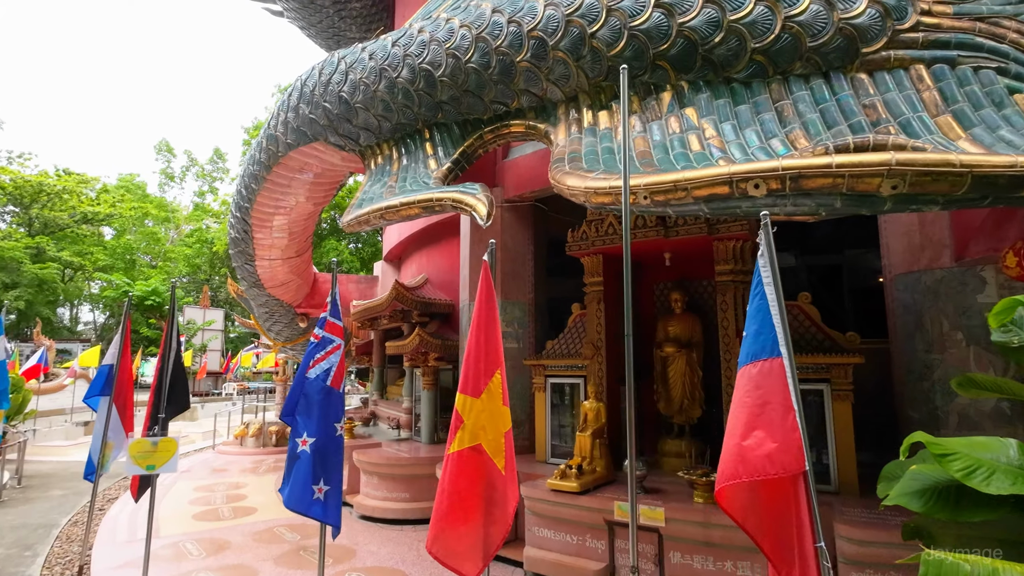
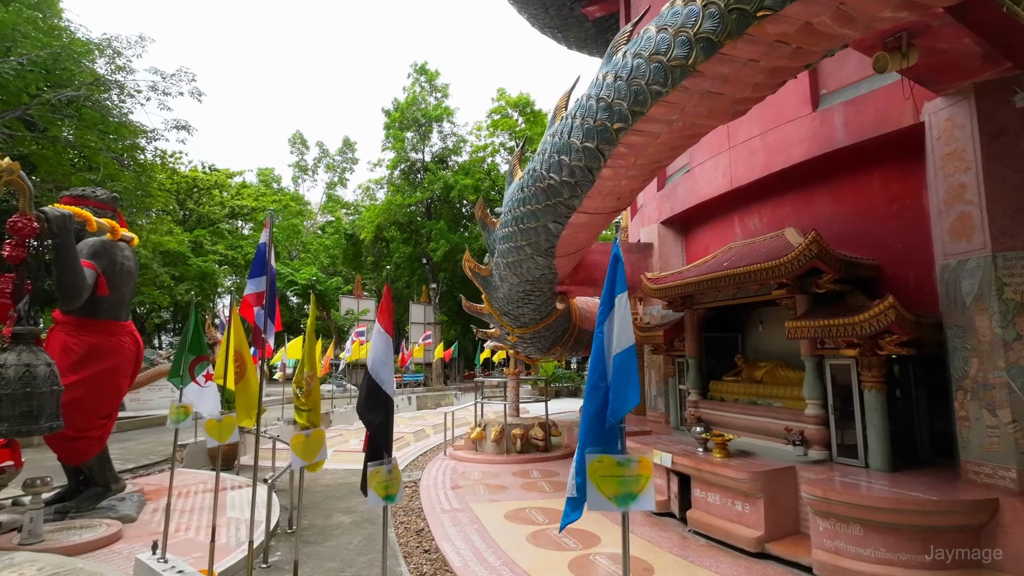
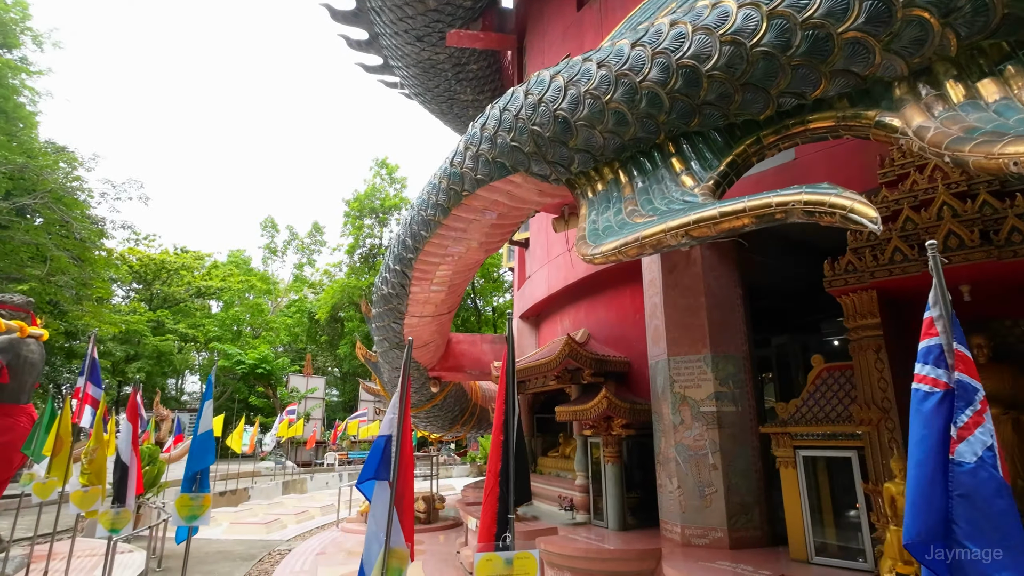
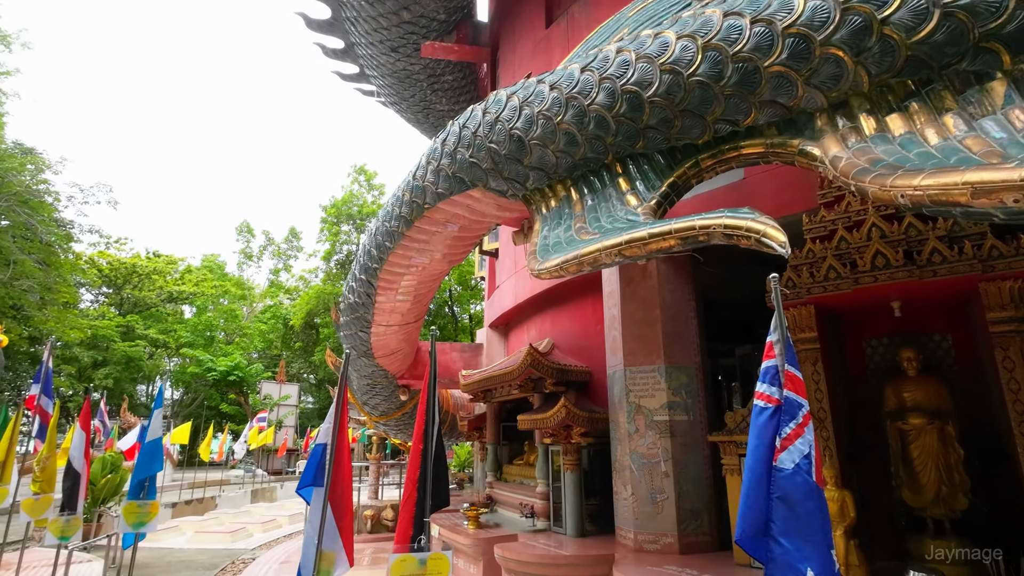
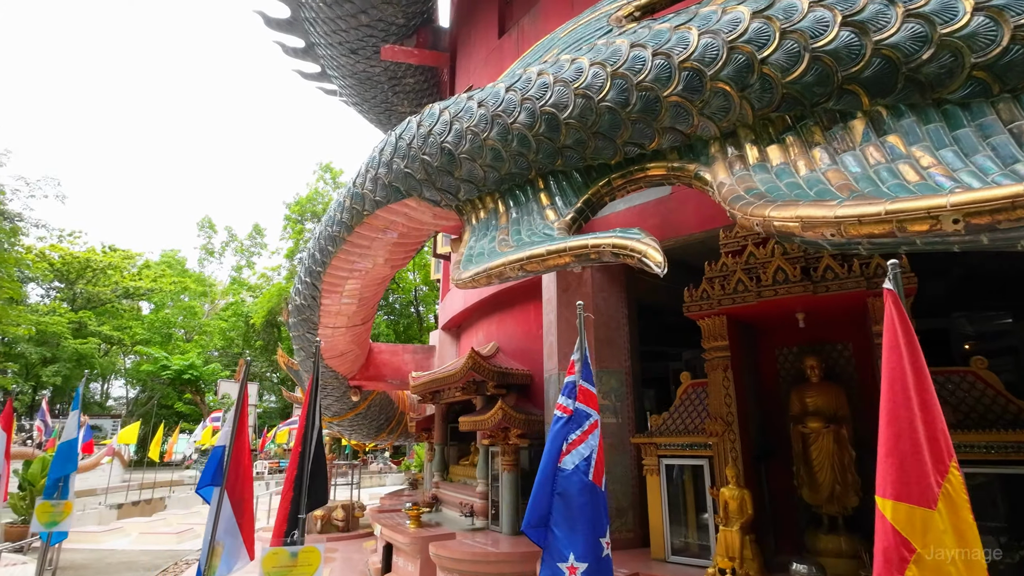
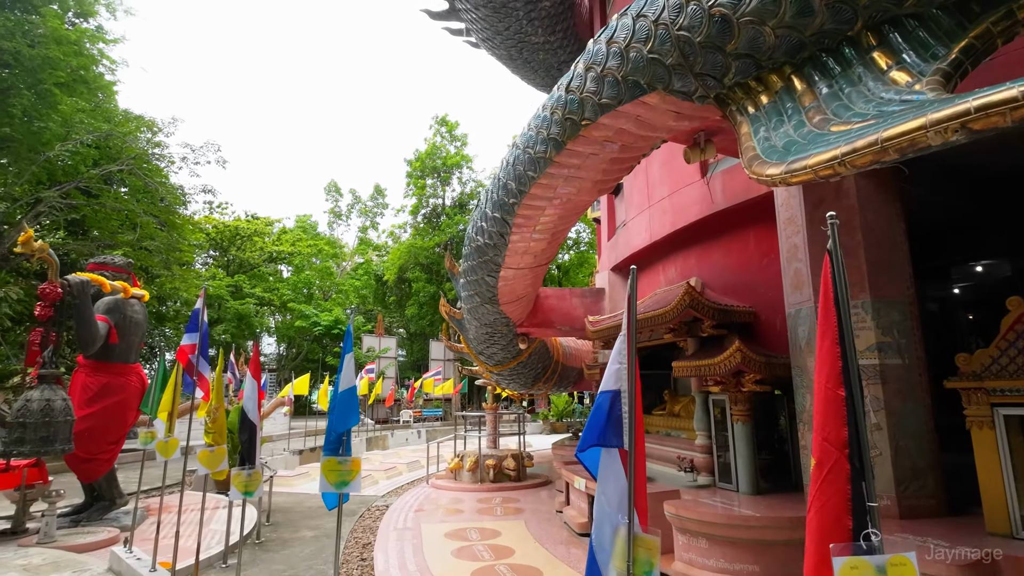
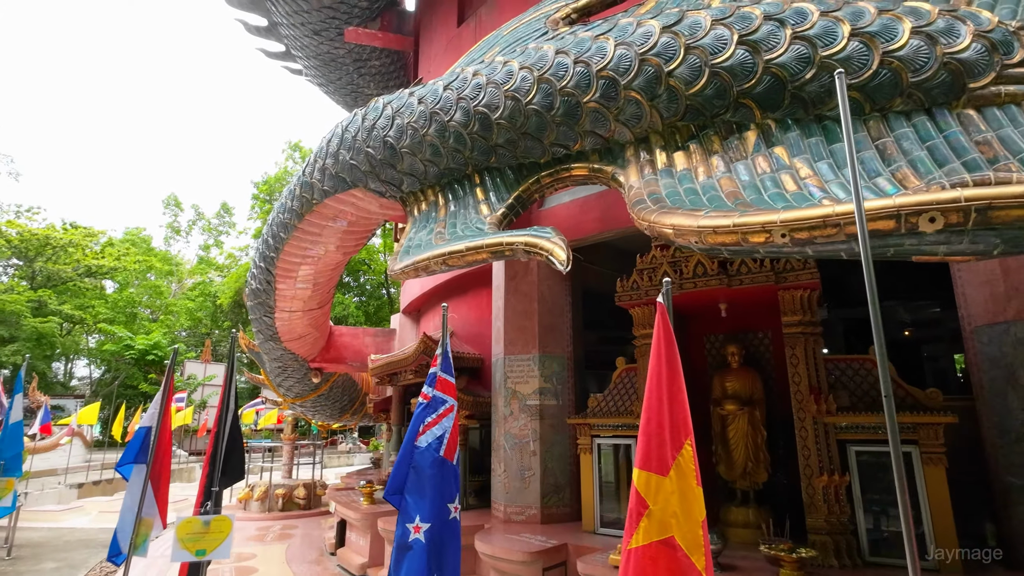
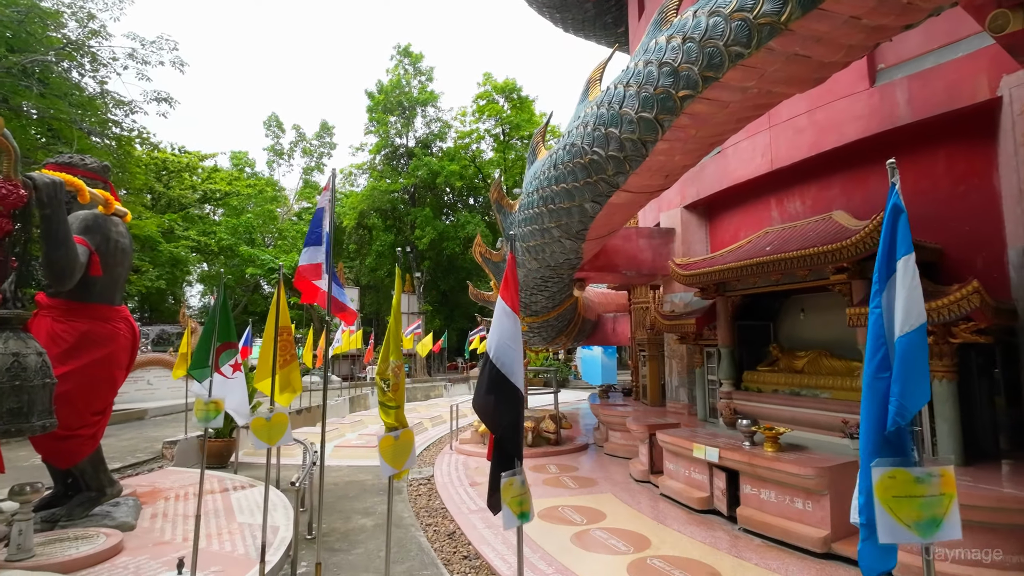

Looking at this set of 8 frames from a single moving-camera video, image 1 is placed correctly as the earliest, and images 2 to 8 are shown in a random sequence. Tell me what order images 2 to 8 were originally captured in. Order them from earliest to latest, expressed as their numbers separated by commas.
7, 5, 4, 3, 6, 2, 8
